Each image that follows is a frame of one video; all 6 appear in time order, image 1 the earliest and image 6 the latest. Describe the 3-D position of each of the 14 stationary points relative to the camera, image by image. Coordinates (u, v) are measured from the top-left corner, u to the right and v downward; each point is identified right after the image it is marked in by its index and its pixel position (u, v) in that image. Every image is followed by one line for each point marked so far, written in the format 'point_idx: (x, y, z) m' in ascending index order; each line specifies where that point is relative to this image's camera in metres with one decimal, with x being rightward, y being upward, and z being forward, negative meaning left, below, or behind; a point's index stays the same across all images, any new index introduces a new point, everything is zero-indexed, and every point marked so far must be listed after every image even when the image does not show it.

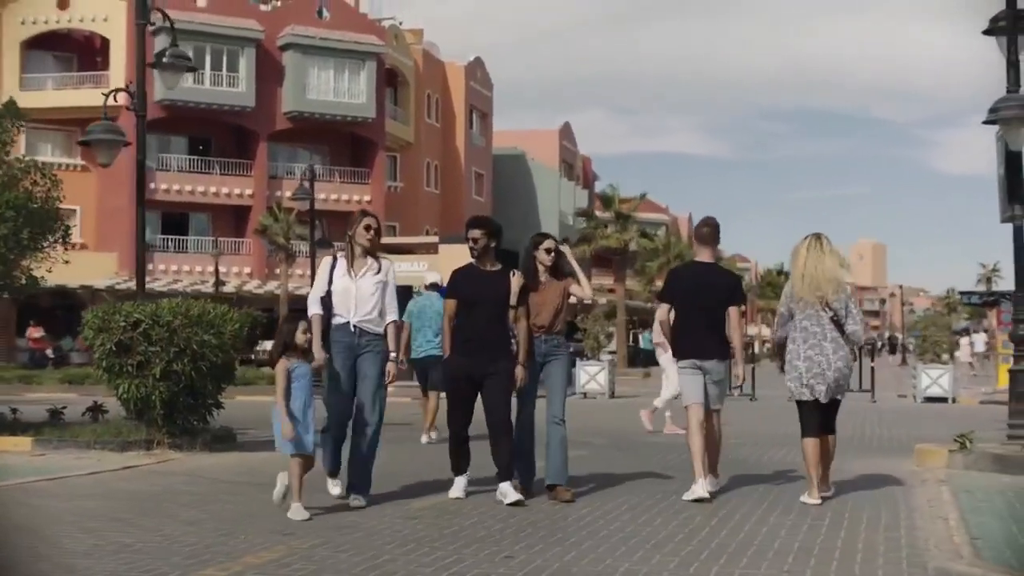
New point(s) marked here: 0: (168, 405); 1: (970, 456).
0: (-3.1, -1.1, +12.4) m
1: (+3.7, -1.4, +11.1) m
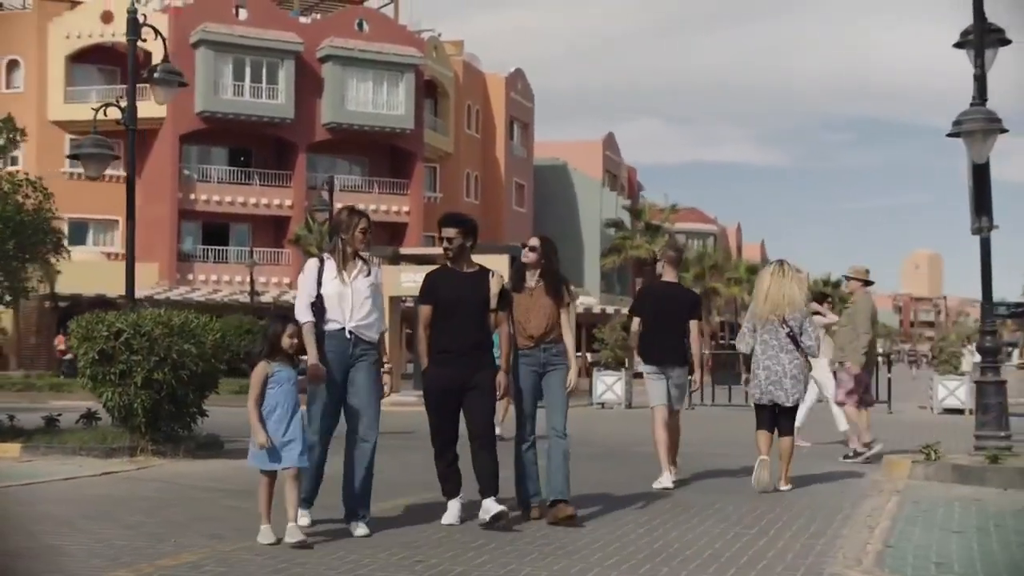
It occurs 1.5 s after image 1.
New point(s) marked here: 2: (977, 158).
0: (-3.4, -1.2, +12.7) m
1: (+3.4, -1.5, +11.2) m
2: (+3.9, +1.1, +11.4) m
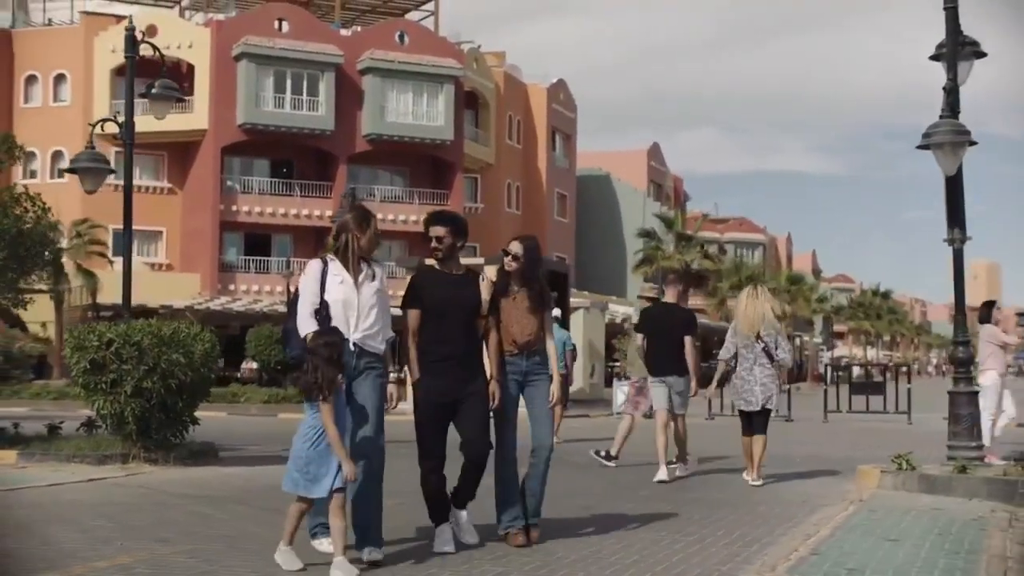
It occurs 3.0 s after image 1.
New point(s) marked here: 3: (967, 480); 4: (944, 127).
0: (-3.5, -1.3, +13.0) m
1: (+3.2, -1.5, +11.3) m
2: (+3.7, +1.0, +11.5) m
3: (+3.6, -1.5, +10.8) m
4: (+3.6, +1.3, +11.4) m
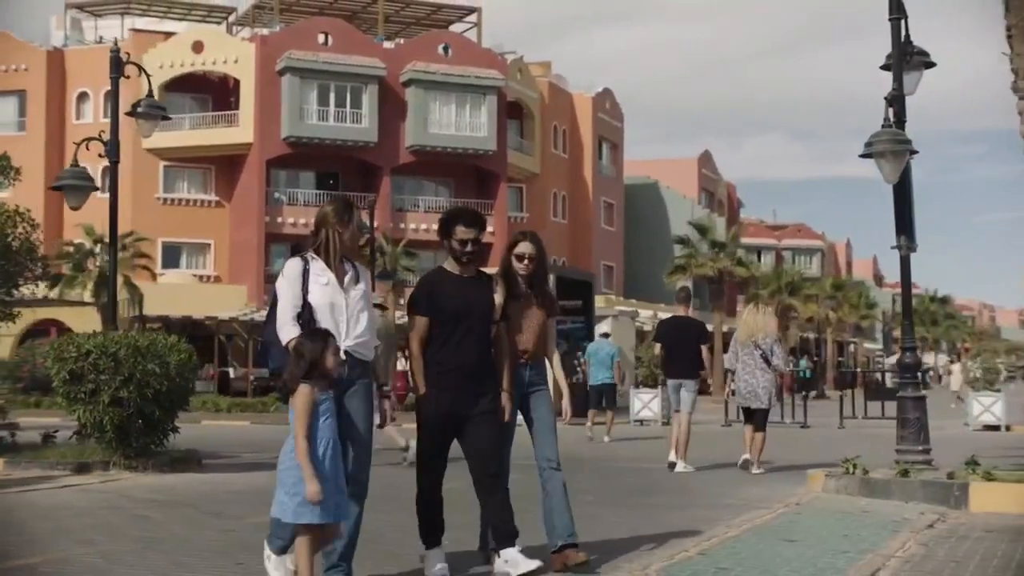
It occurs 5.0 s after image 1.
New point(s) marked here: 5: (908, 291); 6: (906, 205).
0: (-3.9, -1.4, +13.5) m
1: (+2.8, -1.6, +11.4) m
2: (+3.2, +0.9, +11.6) m
3: (+3.2, -1.6, +11.0) m
4: (+3.2, +1.3, +11.6) m
5: (+3.5, 0.0, +12.0) m
6: (+3.5, +0.8, +12.2) m
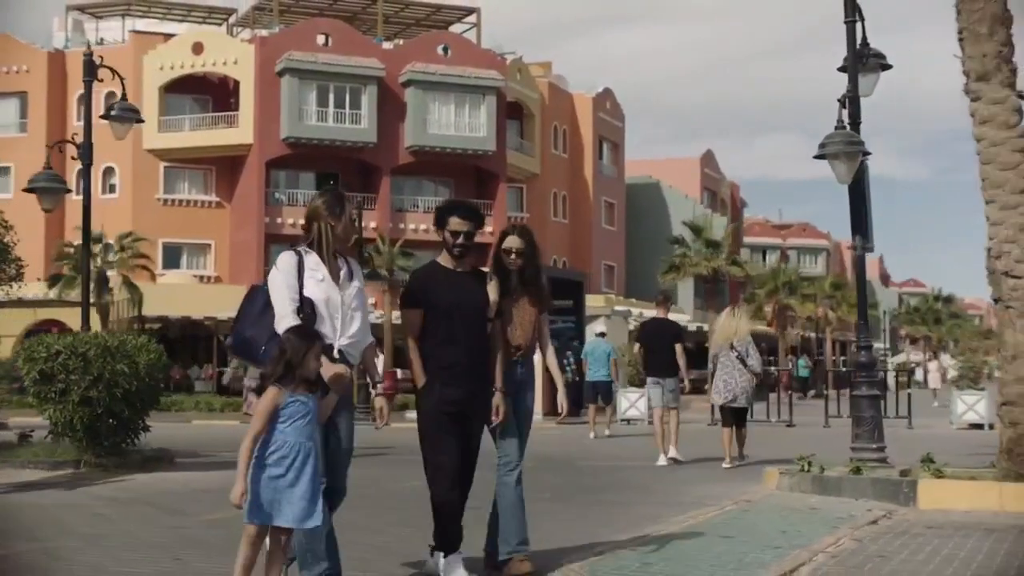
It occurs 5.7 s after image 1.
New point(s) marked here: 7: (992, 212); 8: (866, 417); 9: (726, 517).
0: (-4.2, -1.4, +13.7) m
1: (+2.4, -1.6, +11.6) m
2: (+2.9, +0.9, +11.8) m
3: (+2.8, -1.6, +11.1) m
4: (+2.8, +1.3, +11.7) m
5: (+3.1, 0.0, +12.1) m
6: (+3.1, +0.8, +12.4) m
7: (+4.0, +0.6, +11.5) m
8: (+3.1, -1.1, +11.9) m
9: (+1.5, -1.6, +9.6) m
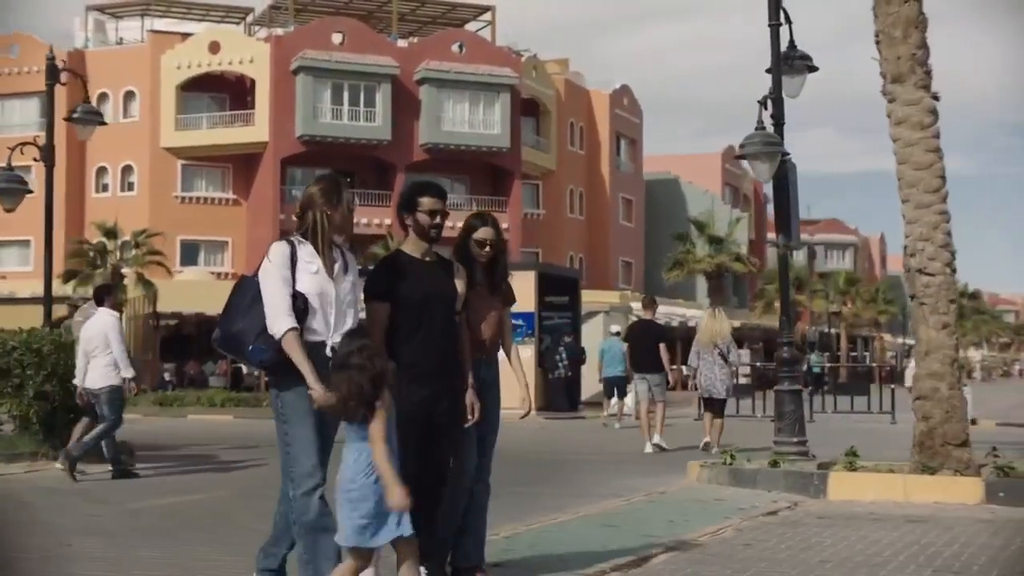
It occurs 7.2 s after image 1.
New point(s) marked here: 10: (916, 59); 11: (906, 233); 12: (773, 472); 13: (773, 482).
0: (-4.8, -1.4, +14.1) m
1: (+1.8, -1.6, +11.9) m
2: (+2.2, +1.0, +12.1) m
3: (+2.2, -1.5, +11.4) m
4: (+2.2, +1.3, +12.0) m
5: (+2.5, 0.0, +12.4) m
6: (+2.5, +0.8, +12.6) m
7: (+3.4, +0.7, +11.8) m
8: (+2.5, -1.1, +12.2) m
9: (+0.8, -1.6, +9.9) m
10: (+3.5, +2.0, +11.9) m
11: (+3.4, +0.5, +11.8) m
12: (+2.2, -1.5, +11.4) m
13: (+2.2, -1.6, +11.3) m
